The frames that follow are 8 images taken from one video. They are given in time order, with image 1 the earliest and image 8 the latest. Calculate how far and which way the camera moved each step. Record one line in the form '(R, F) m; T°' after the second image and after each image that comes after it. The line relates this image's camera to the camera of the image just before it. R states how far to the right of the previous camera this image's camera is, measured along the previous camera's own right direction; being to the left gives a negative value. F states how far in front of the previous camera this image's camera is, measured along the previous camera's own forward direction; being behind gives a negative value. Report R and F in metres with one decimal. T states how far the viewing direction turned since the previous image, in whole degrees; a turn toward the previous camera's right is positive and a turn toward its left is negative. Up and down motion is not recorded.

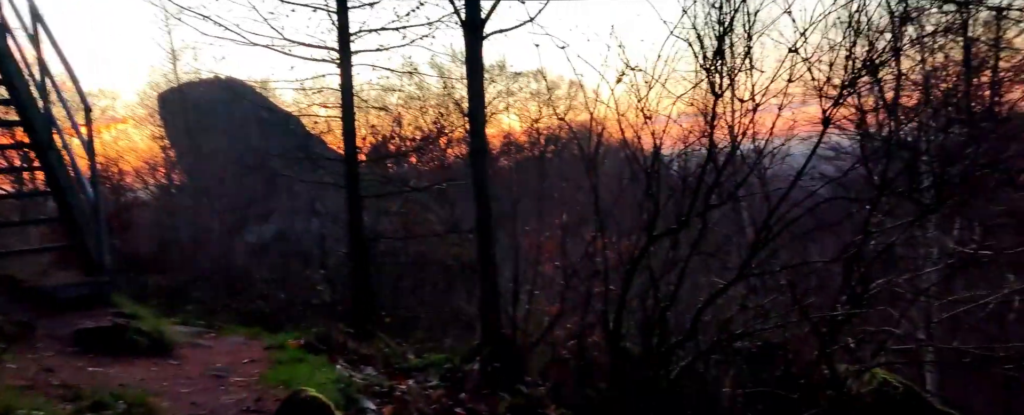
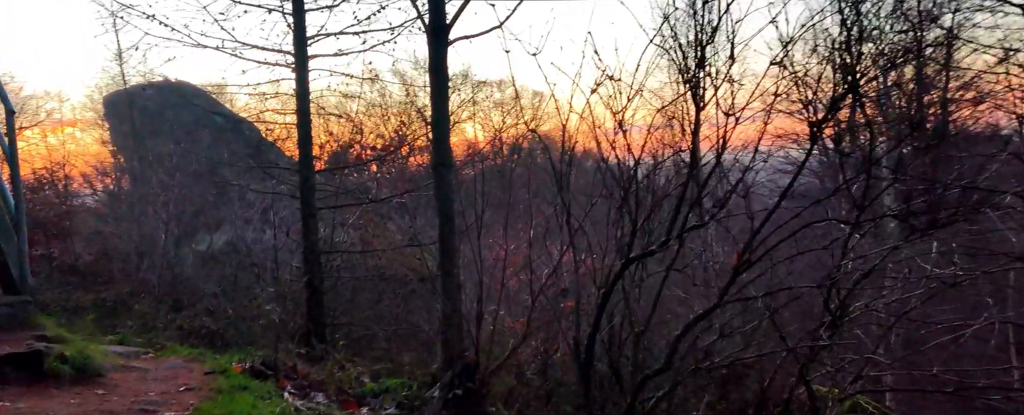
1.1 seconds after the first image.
(0.0, +0.3) m; +3°
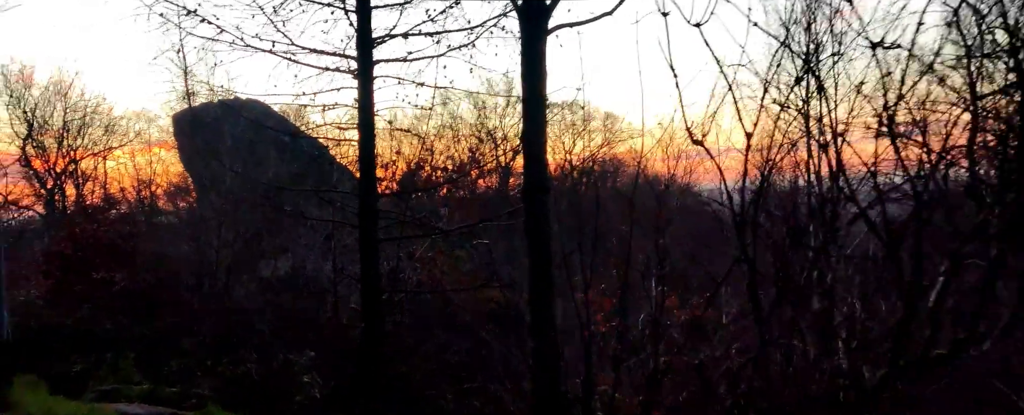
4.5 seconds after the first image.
(-0.3, +1.4) m; -5°
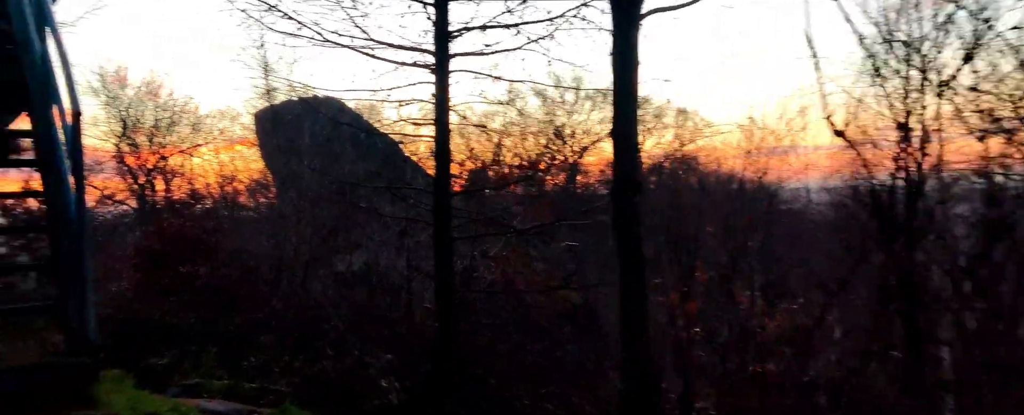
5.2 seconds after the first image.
(0.0, +0.2) m; -5°
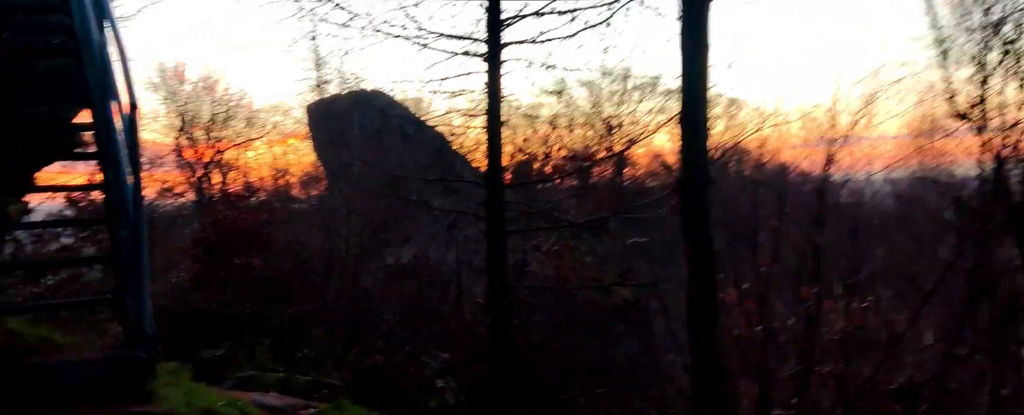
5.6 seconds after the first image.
(0.0, +0.1) m; -3°
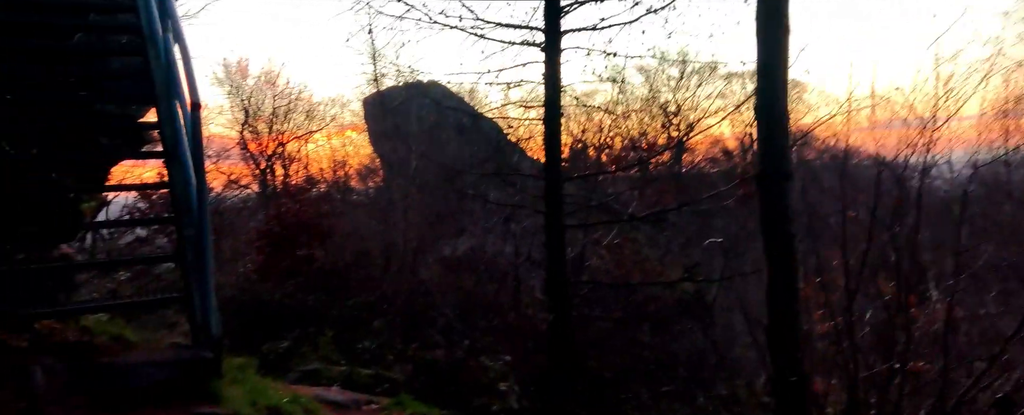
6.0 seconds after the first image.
(0.0, +0.1) m; -4°
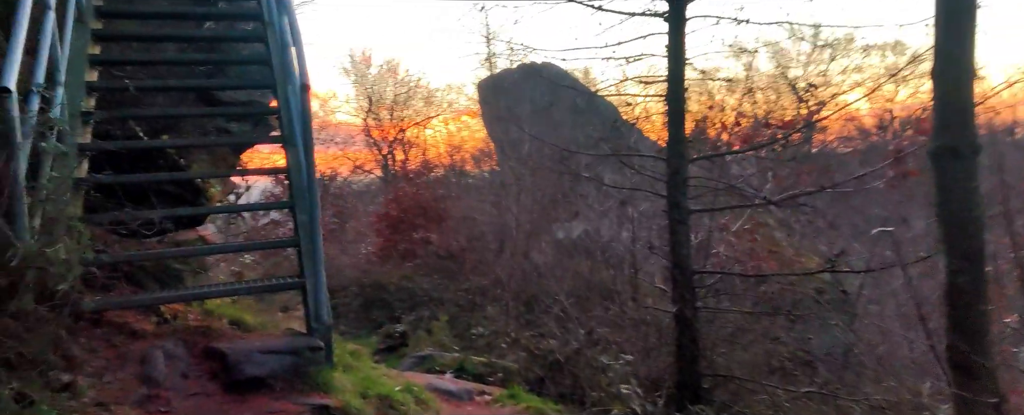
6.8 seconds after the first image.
(0.0, +0.4) m; -8°
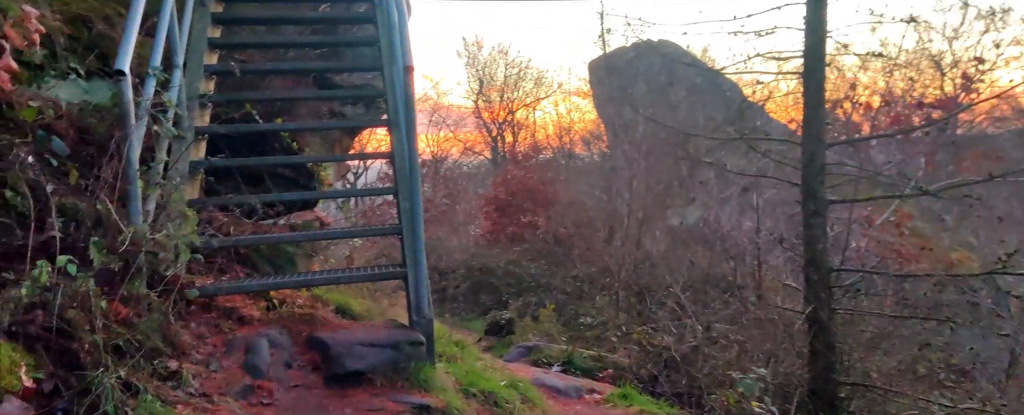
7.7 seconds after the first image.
(0.0, +0.4) m; -8°
